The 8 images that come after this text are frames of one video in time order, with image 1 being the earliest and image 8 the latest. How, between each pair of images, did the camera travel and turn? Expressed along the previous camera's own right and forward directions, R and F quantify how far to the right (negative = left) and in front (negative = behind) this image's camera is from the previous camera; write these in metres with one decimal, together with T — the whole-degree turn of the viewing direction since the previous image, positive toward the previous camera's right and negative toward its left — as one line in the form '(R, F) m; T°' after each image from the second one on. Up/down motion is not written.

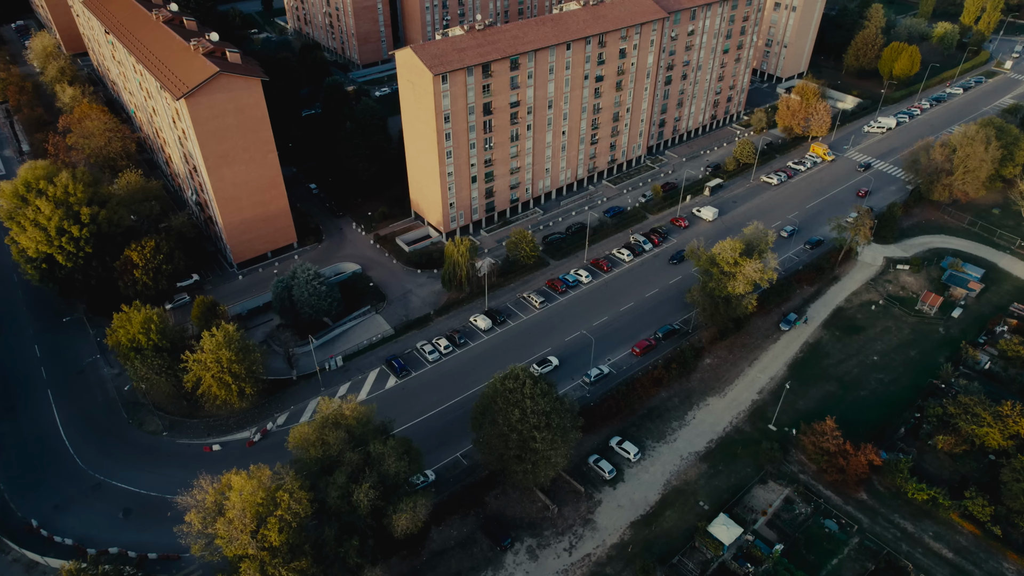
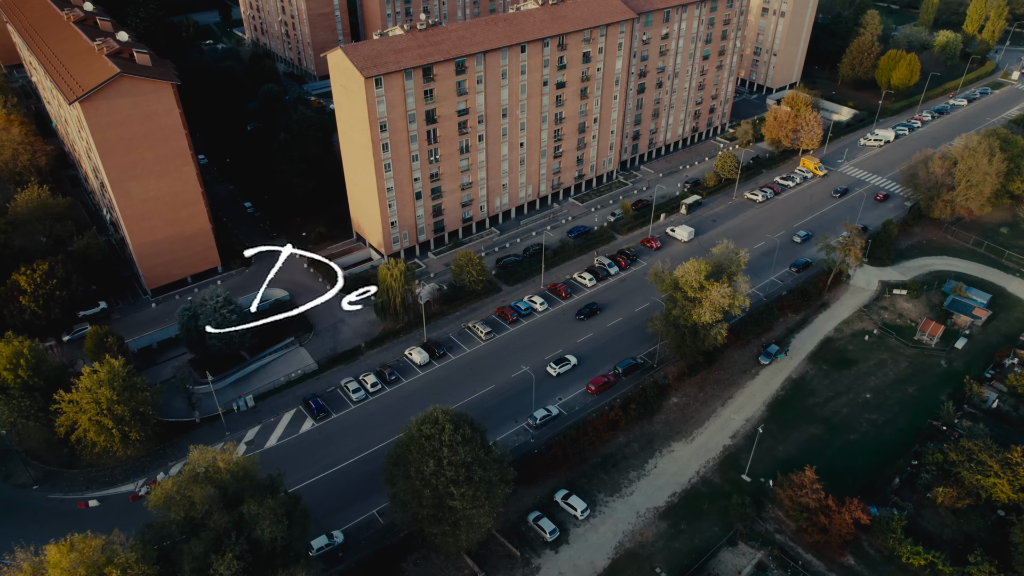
(+5.0, +9.2) m; -1°
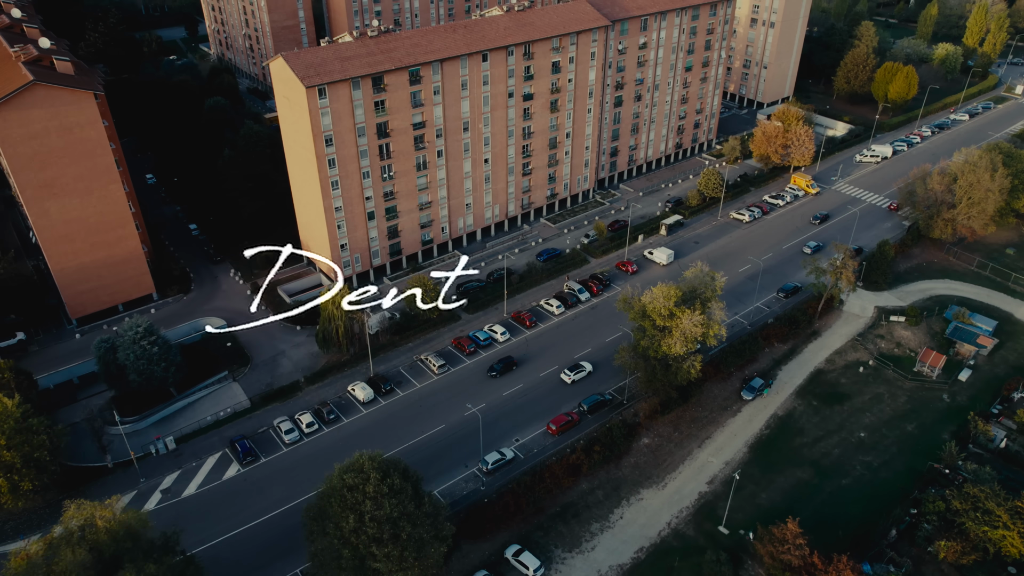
(+3.4, +6.6) m; 0°
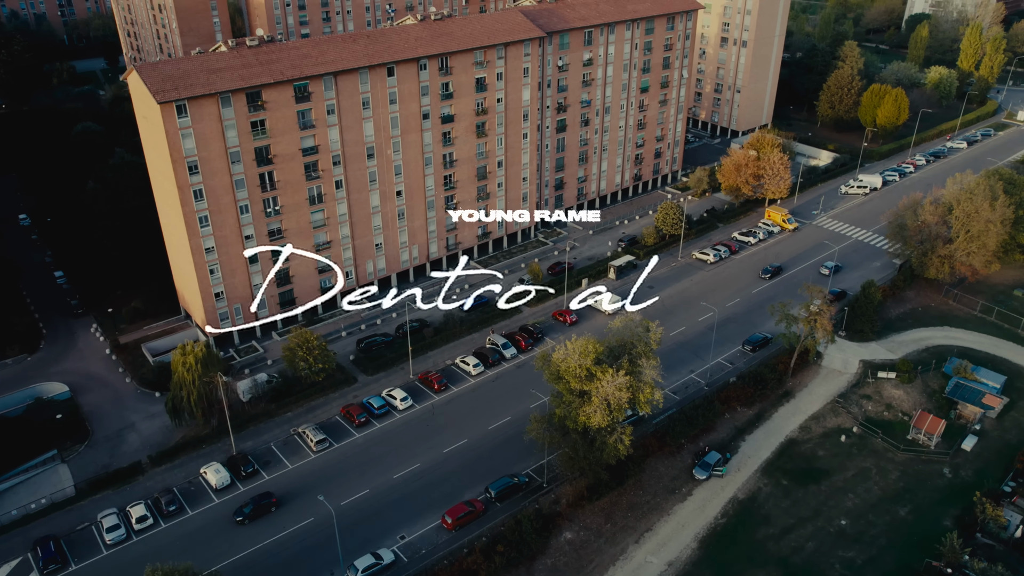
(+6.0, +12.0) m; 0°
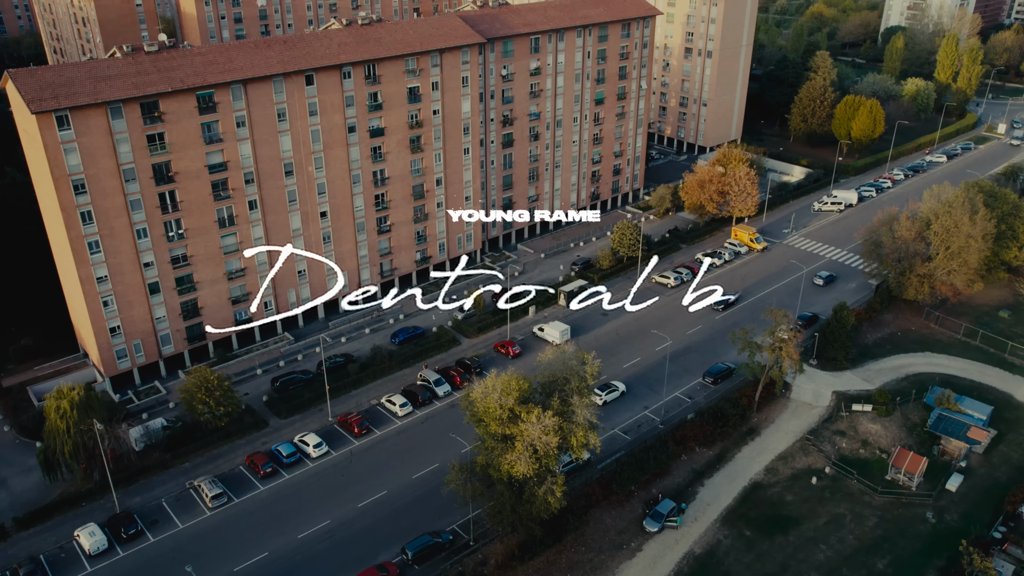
(+3.2, +6.1) m; +1°
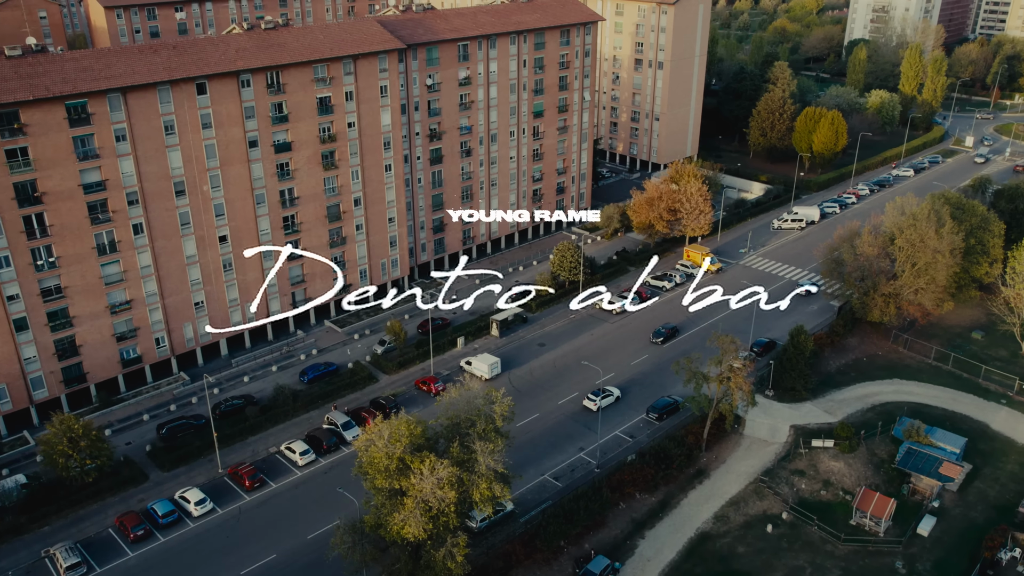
(+3.2, +5.9) m; +1°
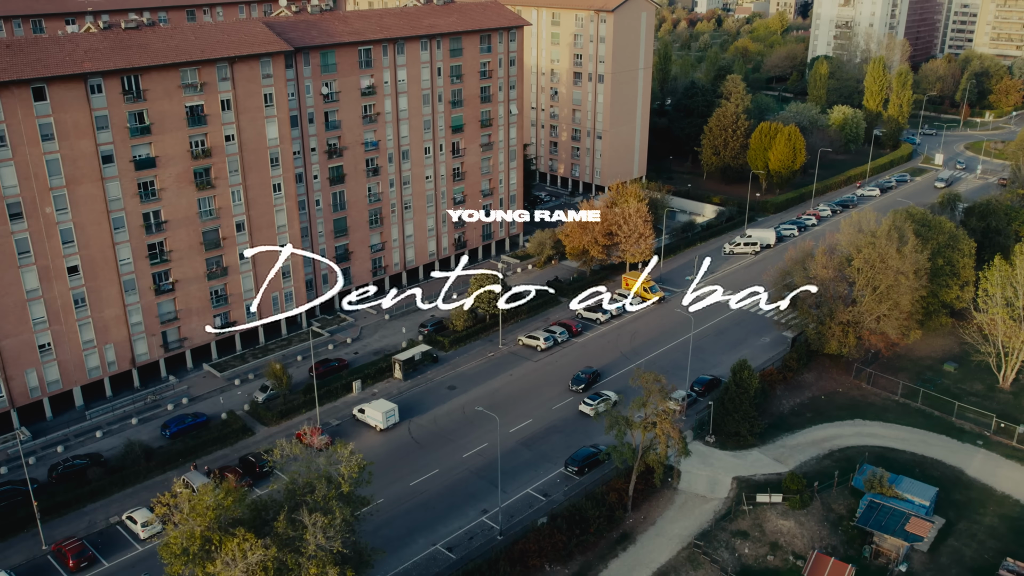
(+4.1, +7.4) m; +1°
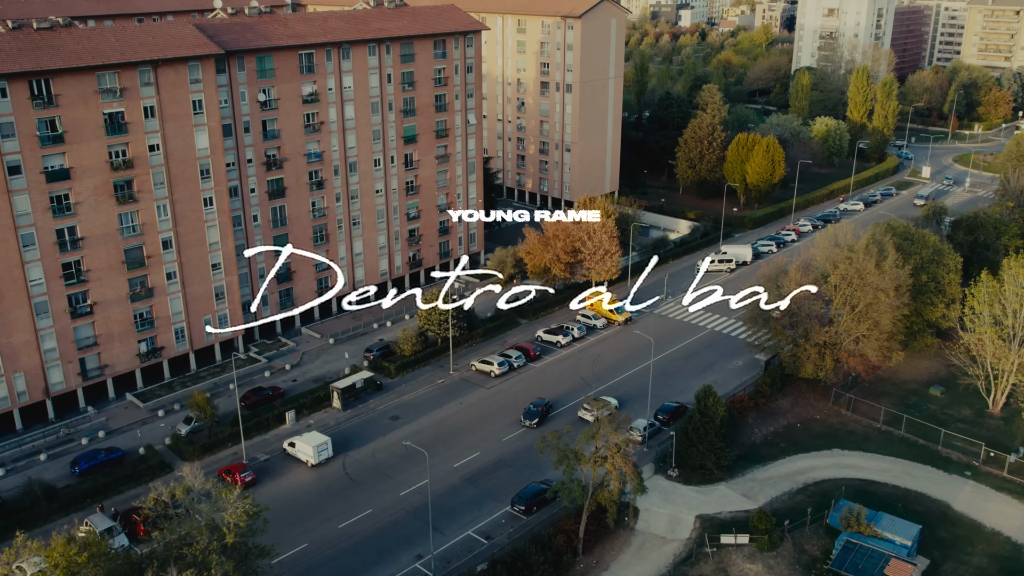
(+2.3, +3.9) m; 0°
